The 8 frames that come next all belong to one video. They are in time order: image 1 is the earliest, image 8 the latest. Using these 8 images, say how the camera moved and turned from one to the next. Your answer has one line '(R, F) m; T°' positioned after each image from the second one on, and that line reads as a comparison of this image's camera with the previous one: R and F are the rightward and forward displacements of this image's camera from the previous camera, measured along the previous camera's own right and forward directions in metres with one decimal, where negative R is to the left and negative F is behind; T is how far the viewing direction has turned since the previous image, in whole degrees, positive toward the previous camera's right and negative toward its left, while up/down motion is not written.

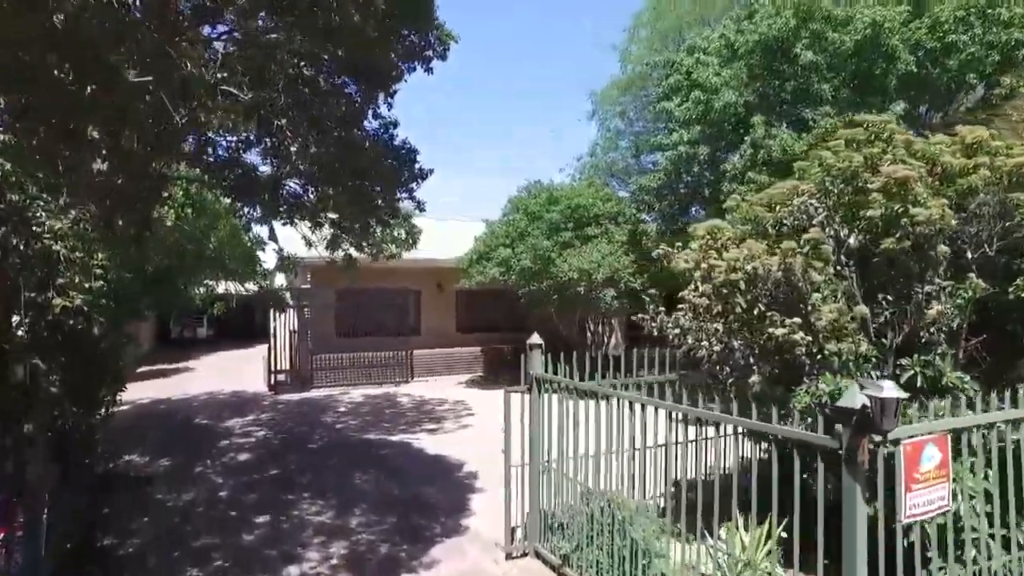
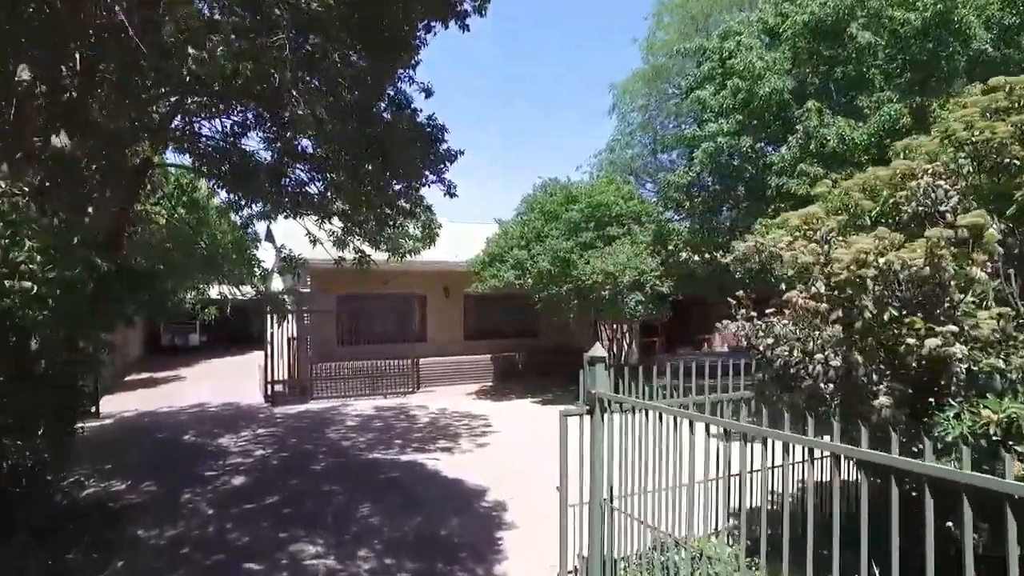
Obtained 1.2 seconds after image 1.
(-0.4, +0.9) m; 0°
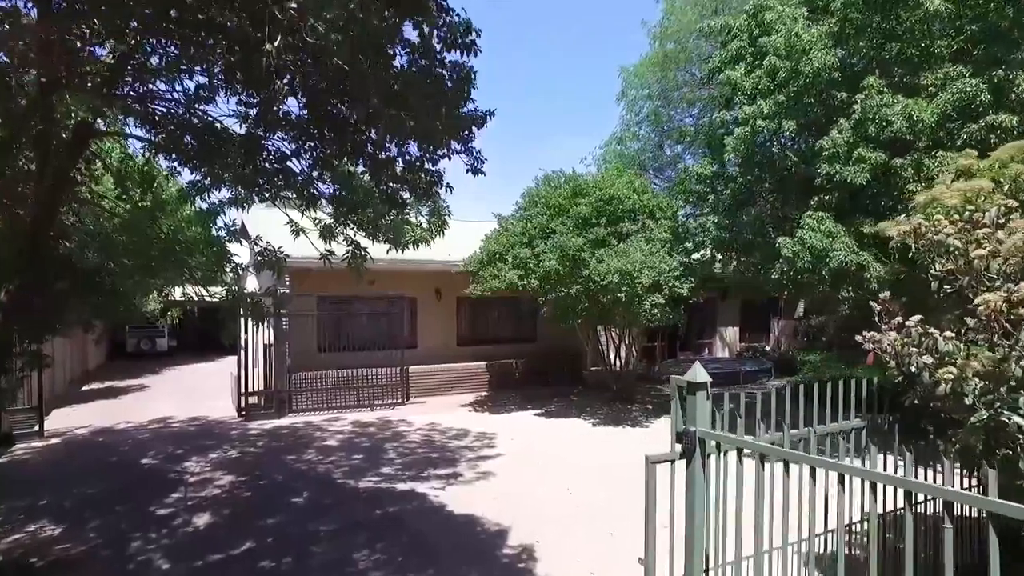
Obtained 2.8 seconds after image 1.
(-0.4, +1.1) m; +2°
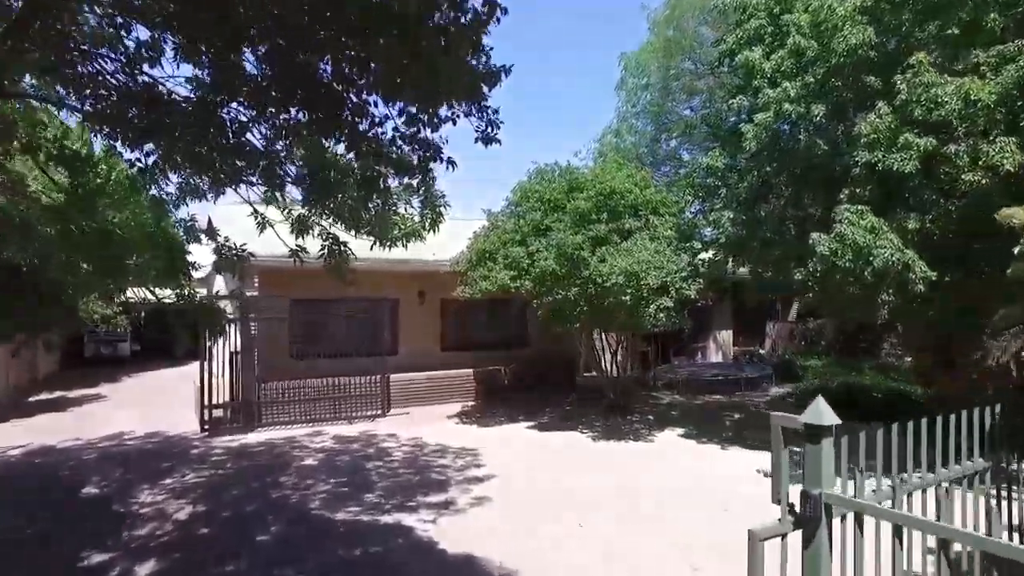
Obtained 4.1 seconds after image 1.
(-0.2, +0.9) m; +2°
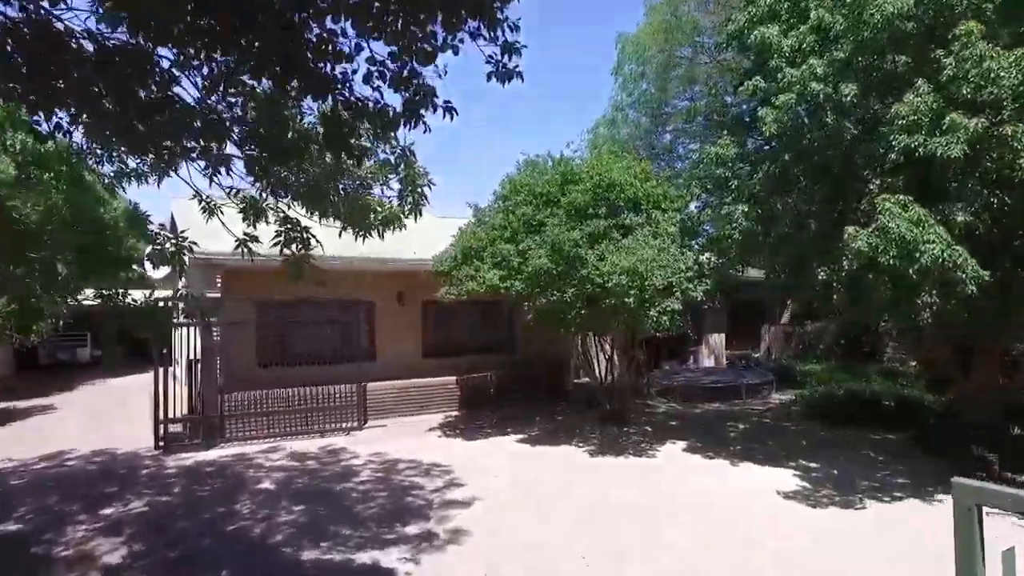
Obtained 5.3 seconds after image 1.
(-0.1, +0.9) m; +2°
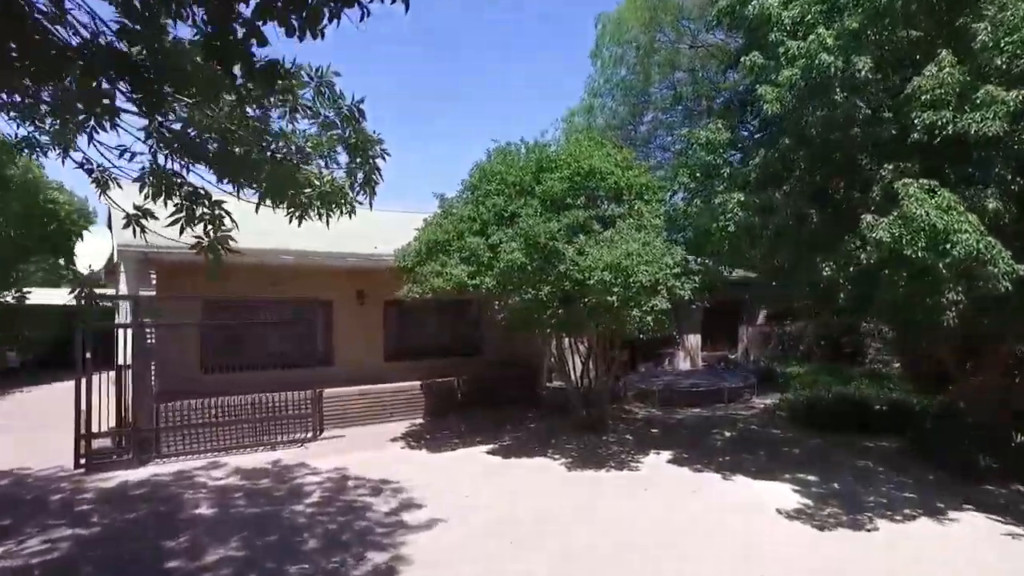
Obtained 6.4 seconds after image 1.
(0.0, +0.8) m; +3°
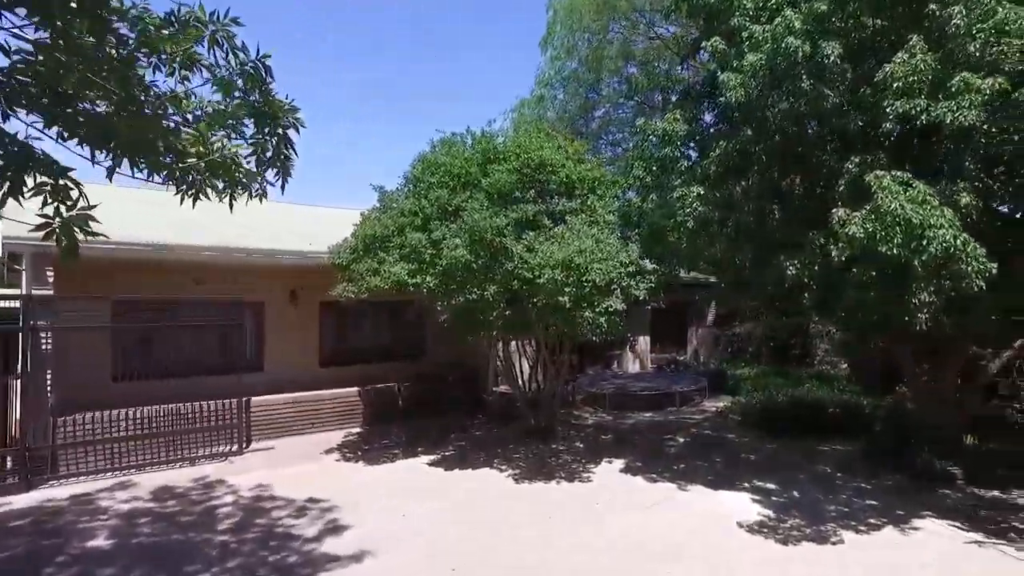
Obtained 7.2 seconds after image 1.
(0.0, +0.6) m; +5°
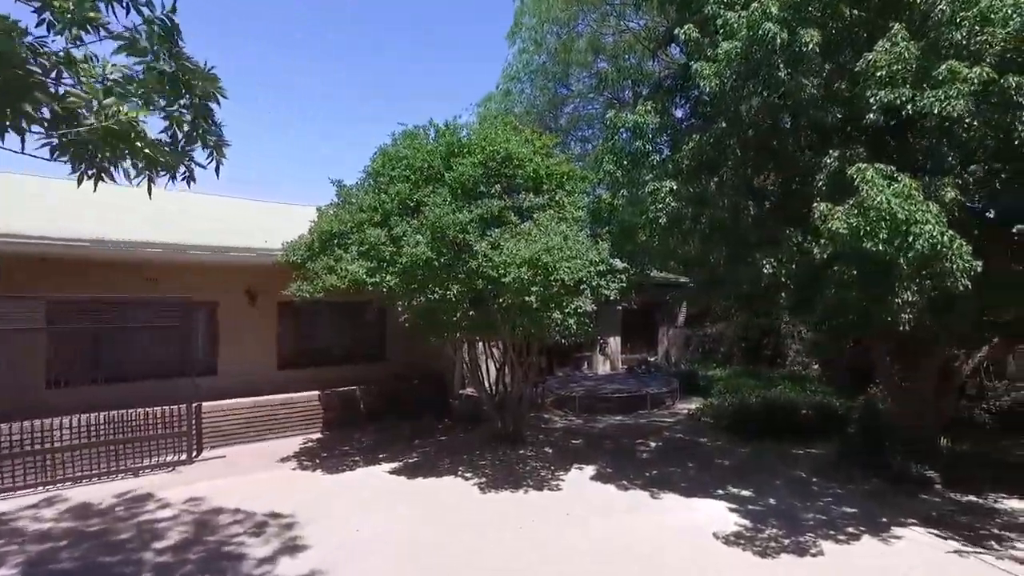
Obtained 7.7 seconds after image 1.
(+0.1, +0.4) m; +2°
